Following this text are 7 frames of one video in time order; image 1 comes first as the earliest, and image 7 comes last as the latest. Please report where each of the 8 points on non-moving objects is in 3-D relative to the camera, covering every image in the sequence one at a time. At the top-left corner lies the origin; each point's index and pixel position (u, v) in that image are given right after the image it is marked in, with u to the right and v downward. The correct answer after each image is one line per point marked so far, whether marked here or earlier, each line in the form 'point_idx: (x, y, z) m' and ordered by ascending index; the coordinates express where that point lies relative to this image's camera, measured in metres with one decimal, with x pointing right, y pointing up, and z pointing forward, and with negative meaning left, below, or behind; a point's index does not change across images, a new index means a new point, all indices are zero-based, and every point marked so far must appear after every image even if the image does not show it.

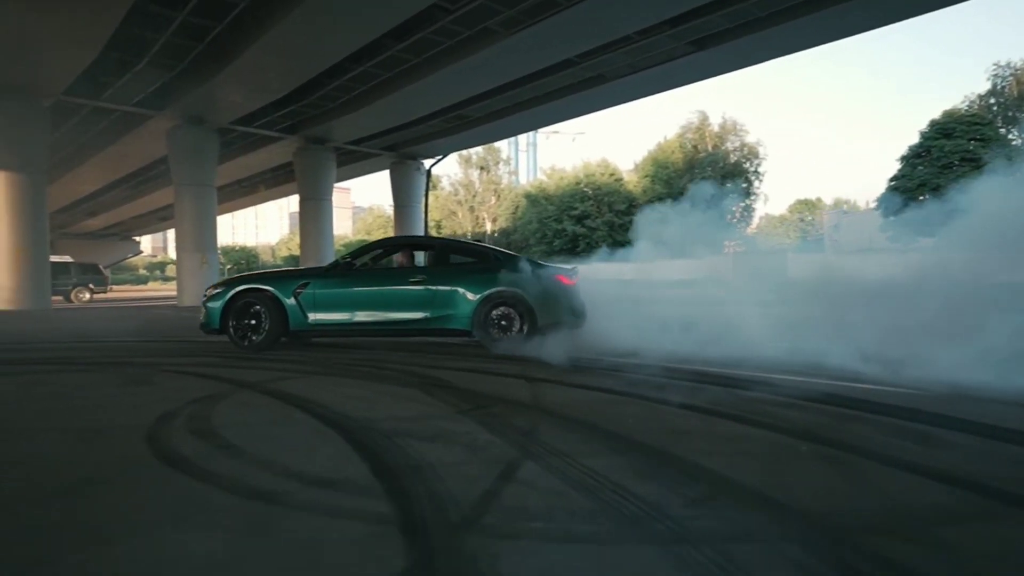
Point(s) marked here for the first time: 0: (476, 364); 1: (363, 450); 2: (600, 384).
0: (-0.5, -0.9, +7.7) m
1: (-1.0, -1.1, +4.1) m
2: (+1.0, -1.0, +6.6) m
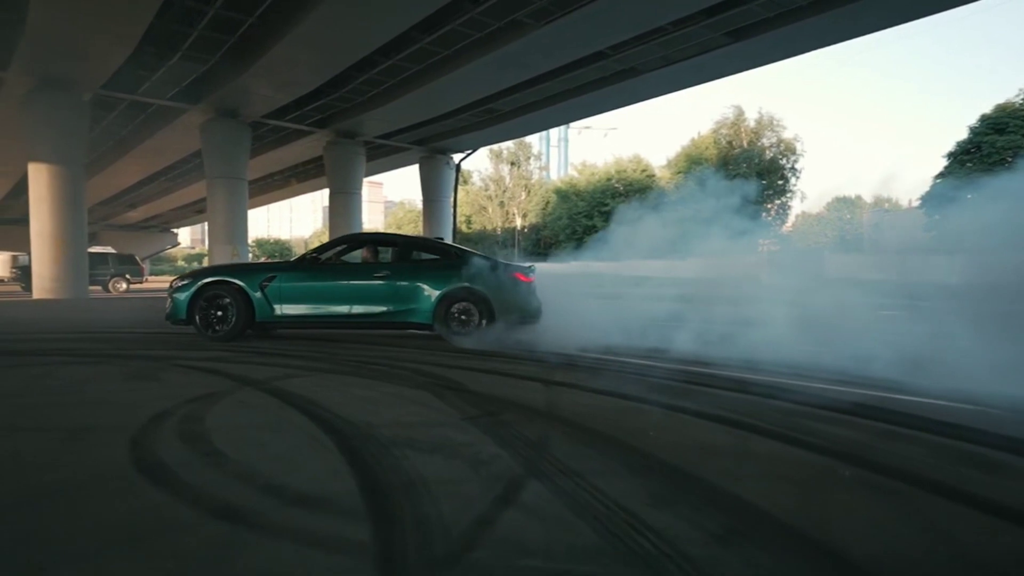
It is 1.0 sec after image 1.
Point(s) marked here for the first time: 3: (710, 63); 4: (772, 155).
0: (-0.2, -0.9, +7.4) m
1: (-0.9, -1.0, +3.7) m
2: (+1.1, -1.0, +6.1) m
3: (+6.2, +7.1, +19.7) m
4: (+3.8, +2.0, +9.4) m
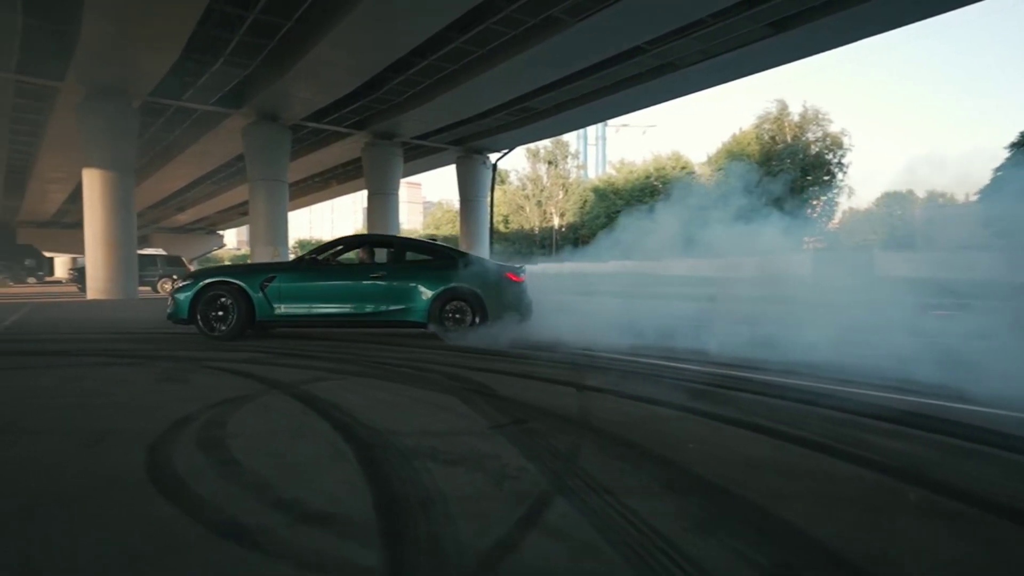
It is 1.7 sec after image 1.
0: (+0.1, -0.9, +7.1) m
1: (-0.8, -1.1, +3.6) m
2: (+1.4, -1.0, +5.8) m
3: (+7.3, +7.1, +19.0) m
4: (+4.3, +2.0, +9.0) m
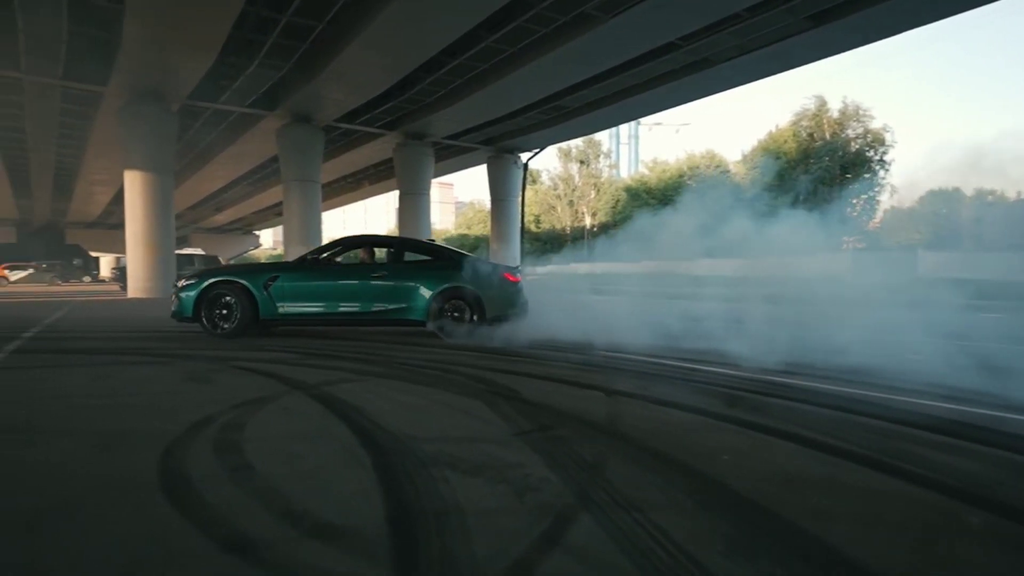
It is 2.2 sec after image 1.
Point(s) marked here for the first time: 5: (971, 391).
0: (+0.4, -0.9, +6.9) m
1: (-0.7, -1.1, +3.4) m
2: (+1.6, -1.0, +5.6) m
3: (+8.2, +7.1, +18.5) m
4: (+4.7, +2.0, +8.5) m
5: (+4.6, -1.0, +6.2) m
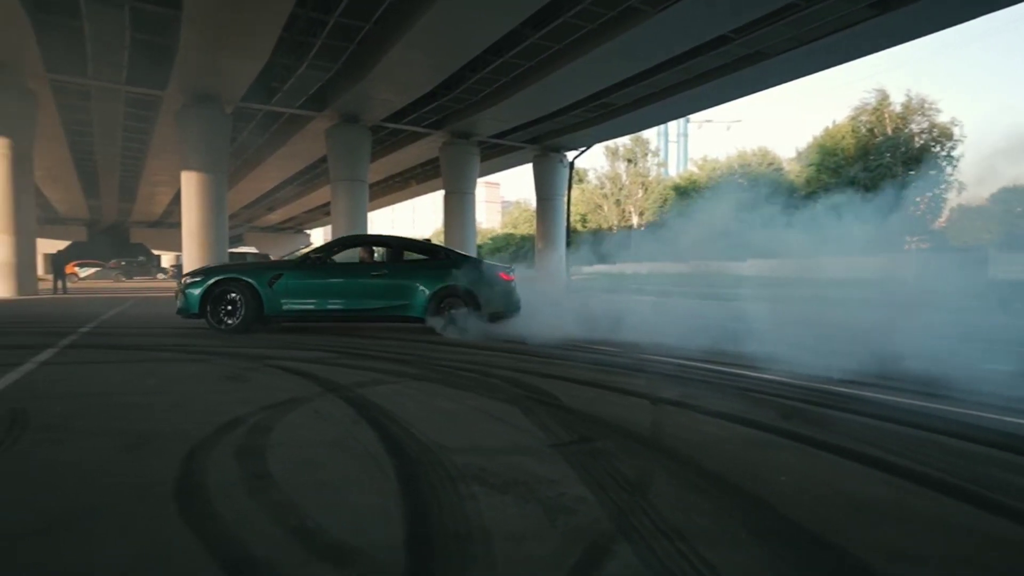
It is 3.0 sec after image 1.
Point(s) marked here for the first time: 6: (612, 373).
0: (+0.8, -0.9, +6.6) m
1: (-0.5, -1.1, +3.2) m
2: (+2.0, -1.0, +5.2) m
3: (+9.5, +7.0, +17.5) m
4: (+5.3, +2.0, +7.9) m
5: (+5.0, -1.1, +5.5) m
6: (+1.1, -0.9, +6.8) m
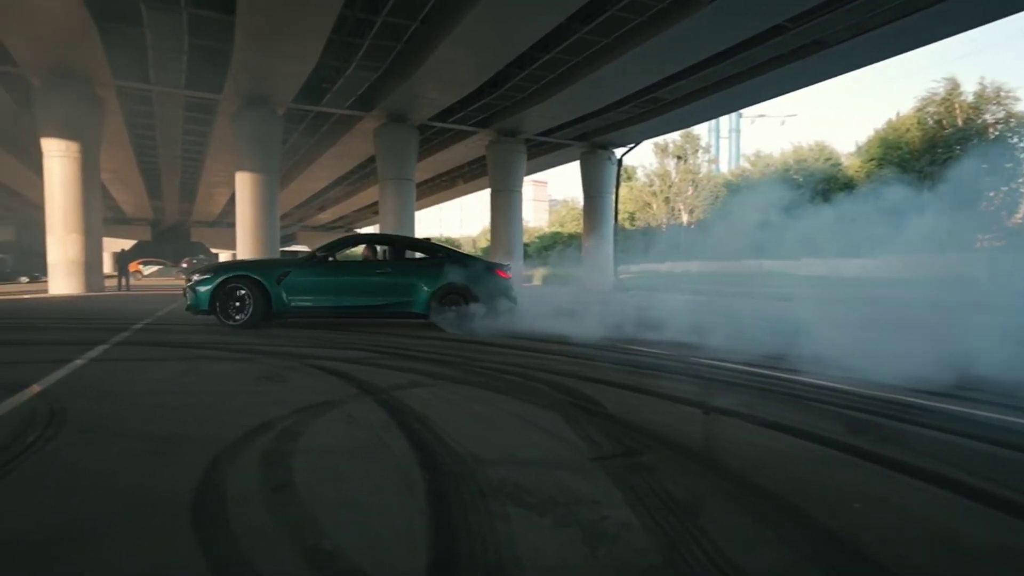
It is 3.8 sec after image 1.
0: (+1.3, -0.9, +6.2) m
1: (-0.3, -1.1, +2.9) m
2: (+2.3, -1.0, +4.7) m
3: (+10.8, +7.0, +16.5) m
4: (+5.8, +1.9, +7.2) m
5: (+5.3, -1.1, +4.8) m
6: (+1.5, -0.9, +6.4) m
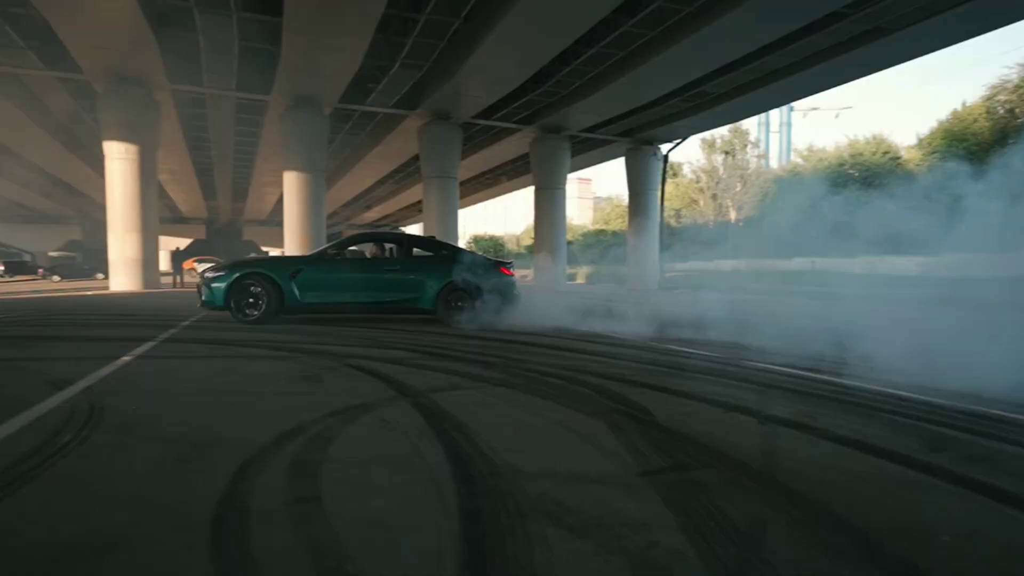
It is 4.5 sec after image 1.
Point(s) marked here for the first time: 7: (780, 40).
0: (+1.7, -0.9, +5.9) m
1: (-0.2, -1.1, +2.7) m
2: (+2.6, -1.1, +4.3) m
3: (+11.9, +7.0, +15.4) m
4: (+6.2, +1.9, +6.5) m
5: (+5.6, -1.1, +4.2) m
6: (+1.9, -0.9, +6.0) m
7: (+7.5, +7.1, +17.5) m
